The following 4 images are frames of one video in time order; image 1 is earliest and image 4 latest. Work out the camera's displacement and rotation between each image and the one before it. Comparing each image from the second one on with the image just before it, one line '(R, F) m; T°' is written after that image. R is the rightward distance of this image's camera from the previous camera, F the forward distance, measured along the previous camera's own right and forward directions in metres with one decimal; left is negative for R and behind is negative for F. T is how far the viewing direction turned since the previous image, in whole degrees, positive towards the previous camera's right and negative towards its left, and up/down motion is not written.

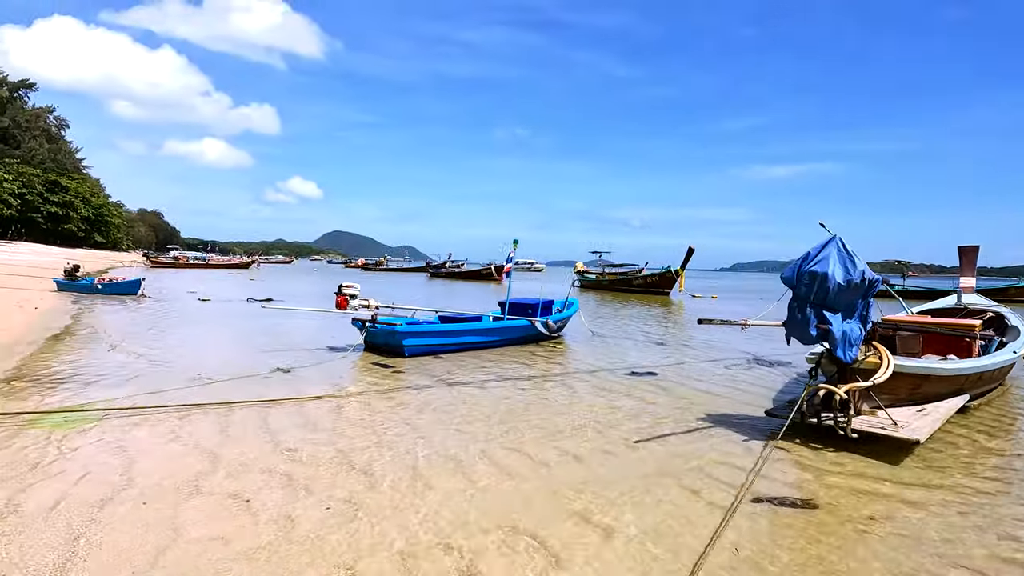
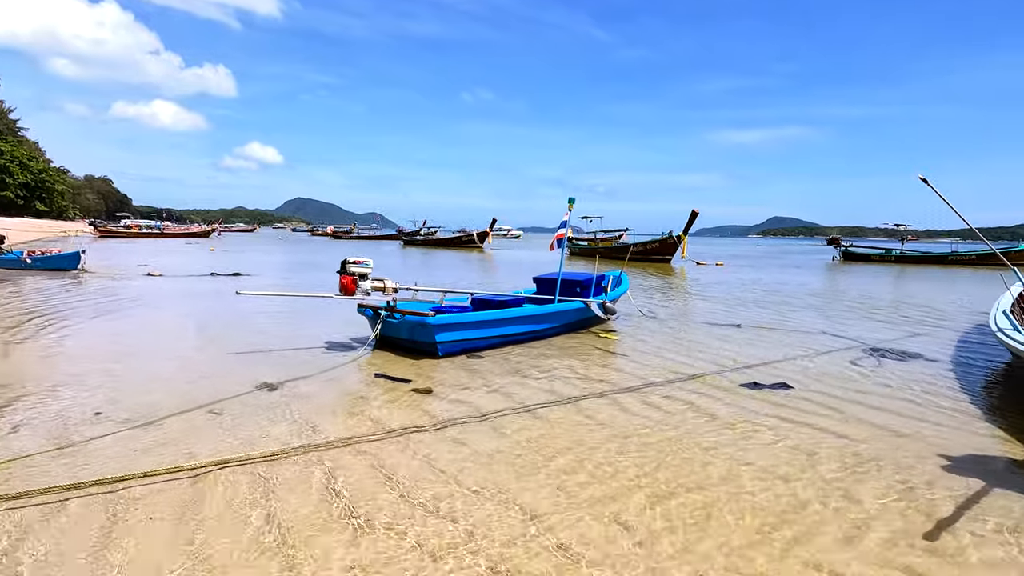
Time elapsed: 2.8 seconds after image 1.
(-1.8, +3.3) m; +3°
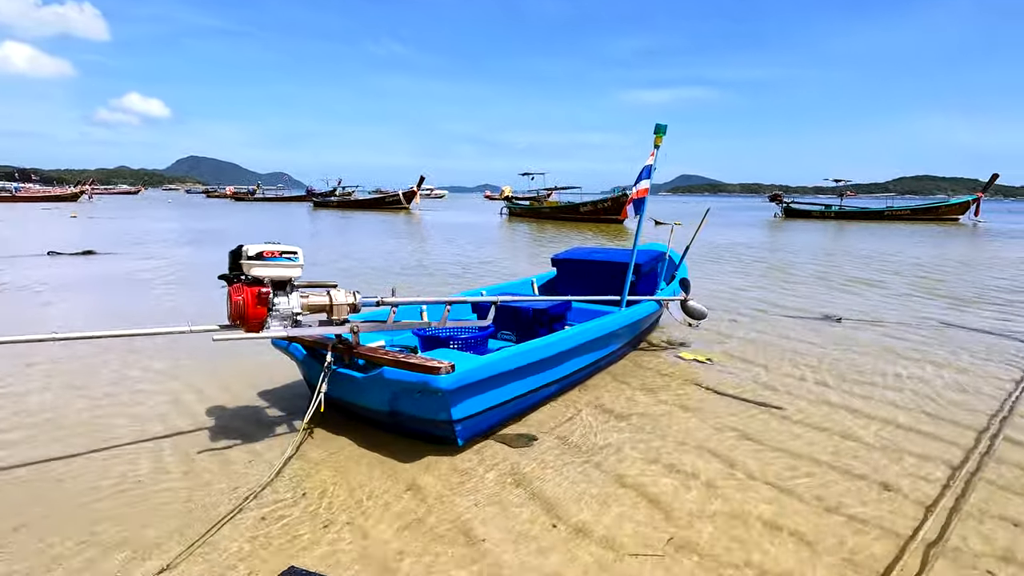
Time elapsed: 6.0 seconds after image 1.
(-1.5, +5.0) m; +8°
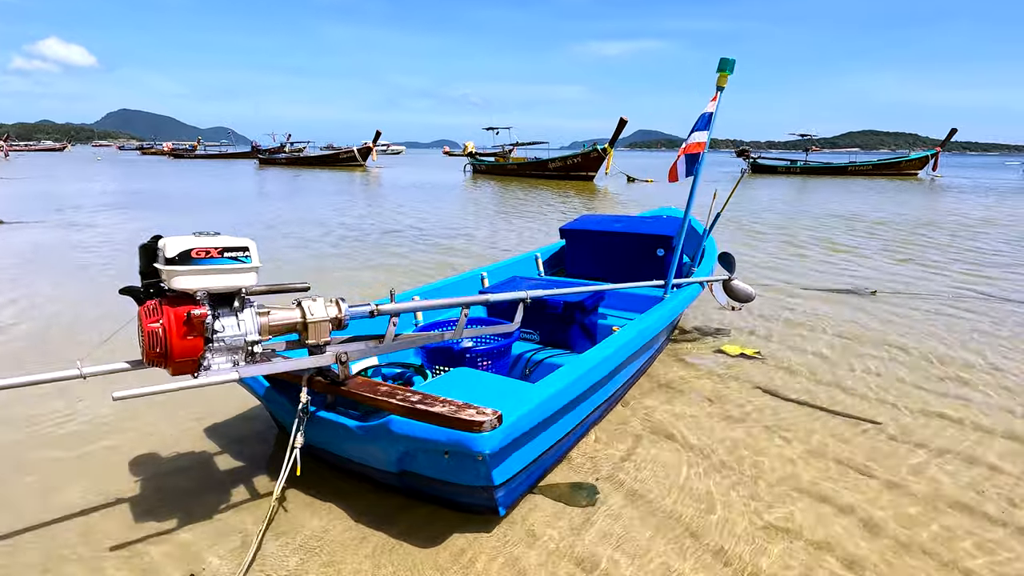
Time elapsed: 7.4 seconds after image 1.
(-0.6, +1.5) m; +4°
